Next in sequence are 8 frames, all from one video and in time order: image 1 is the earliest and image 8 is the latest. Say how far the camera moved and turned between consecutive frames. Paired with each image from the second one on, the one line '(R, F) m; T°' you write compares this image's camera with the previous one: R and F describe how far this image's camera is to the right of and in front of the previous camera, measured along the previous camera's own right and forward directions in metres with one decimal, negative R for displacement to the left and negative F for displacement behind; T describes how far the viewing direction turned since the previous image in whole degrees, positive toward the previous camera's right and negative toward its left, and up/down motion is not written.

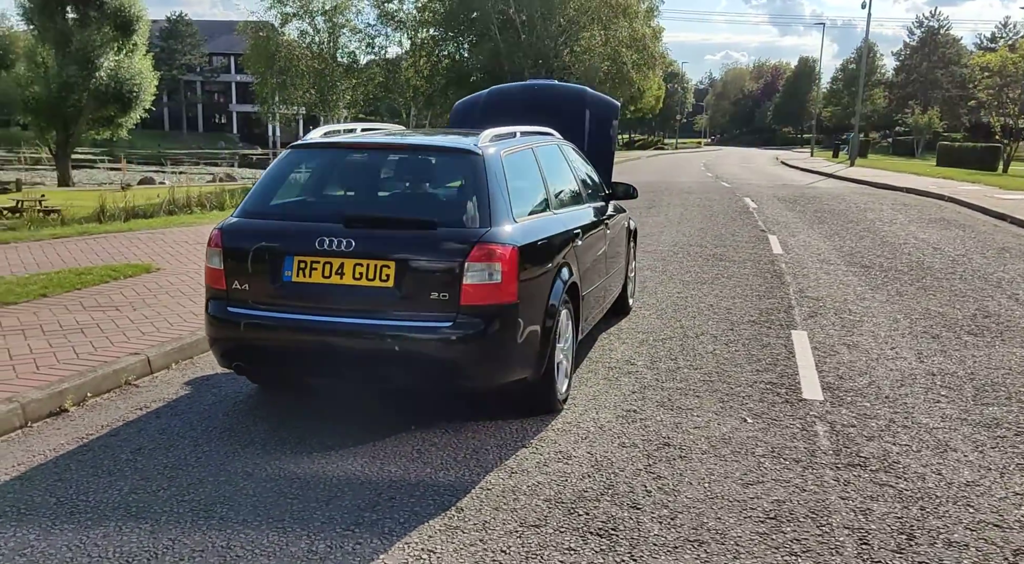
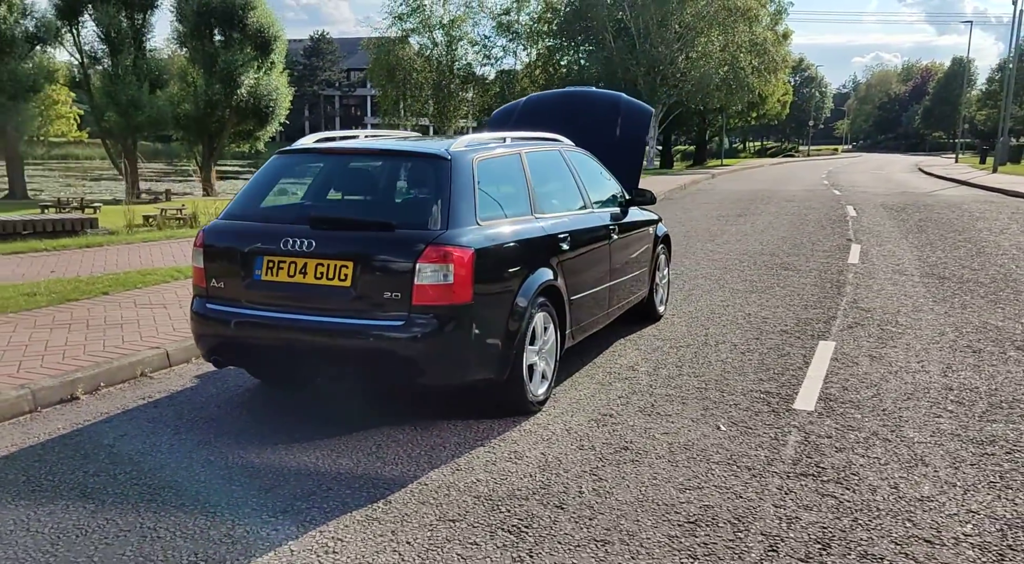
(+0.7, 0.0) m; -7°
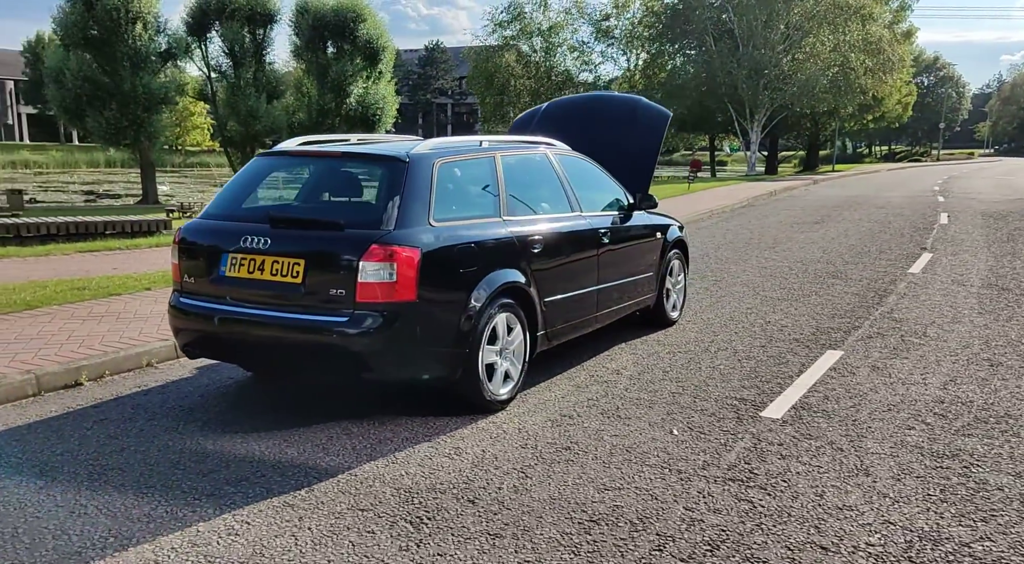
(+0.7, -0.1) m; -6°
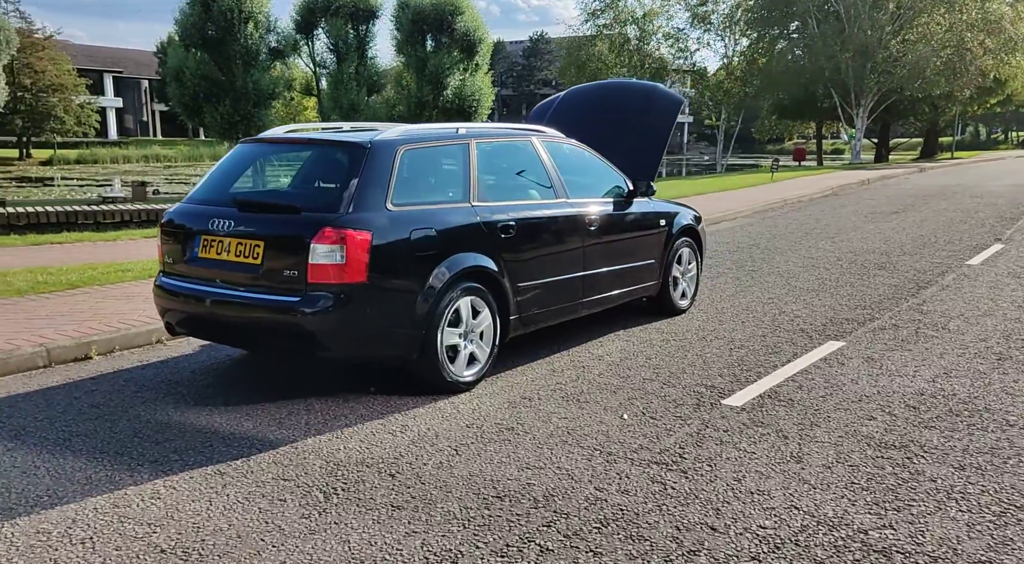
(+0.7, -0.1) m; -5°
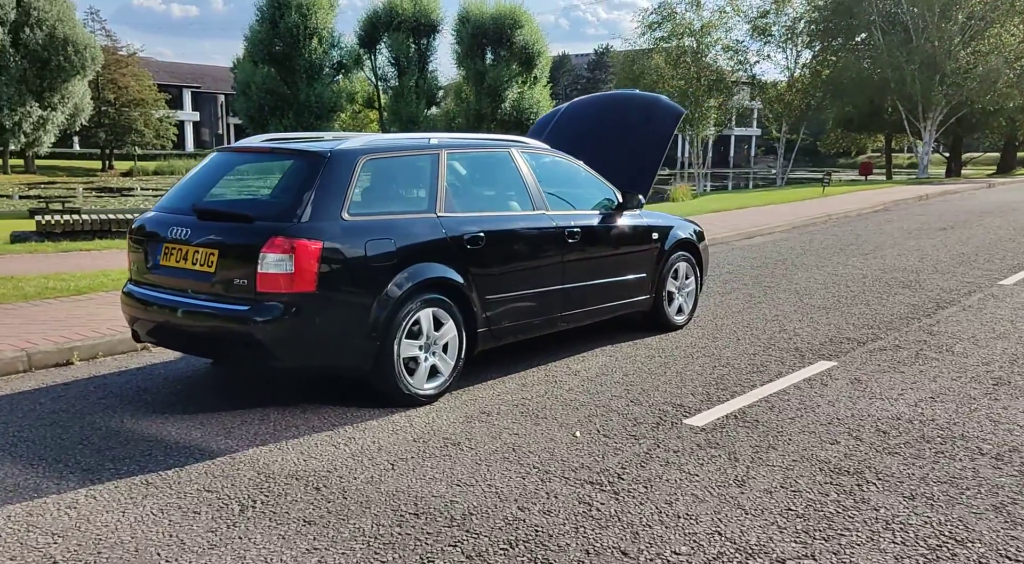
(+0.5, +0.1) m; -3°
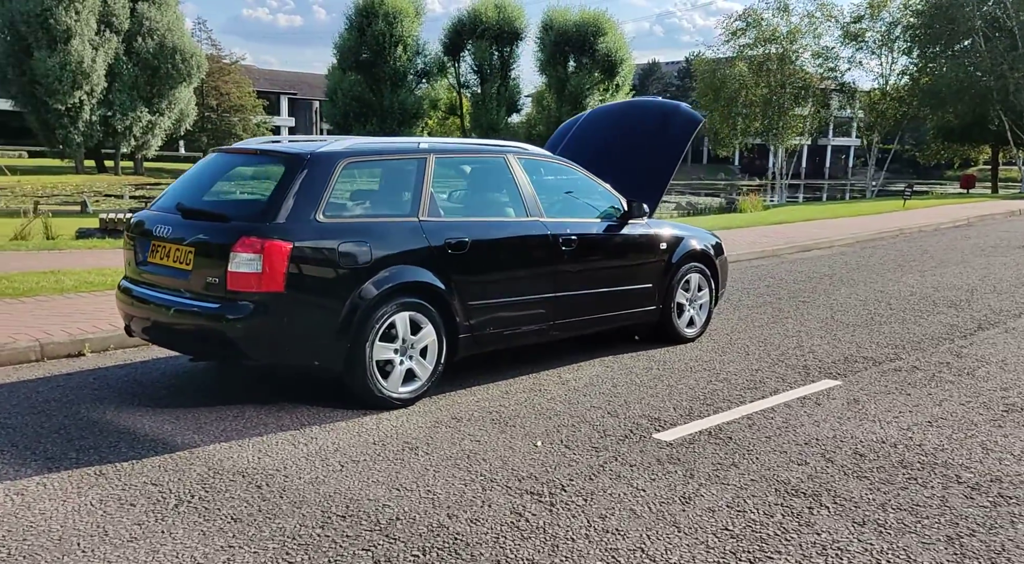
(+0.6, 0.0) m; -5°
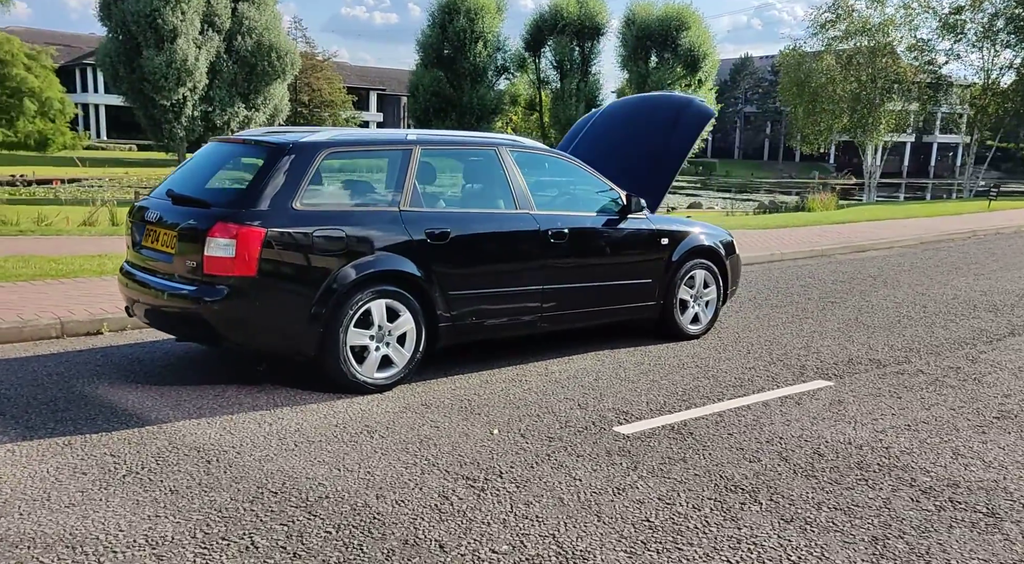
(+0.6, -0.1) m; -5°
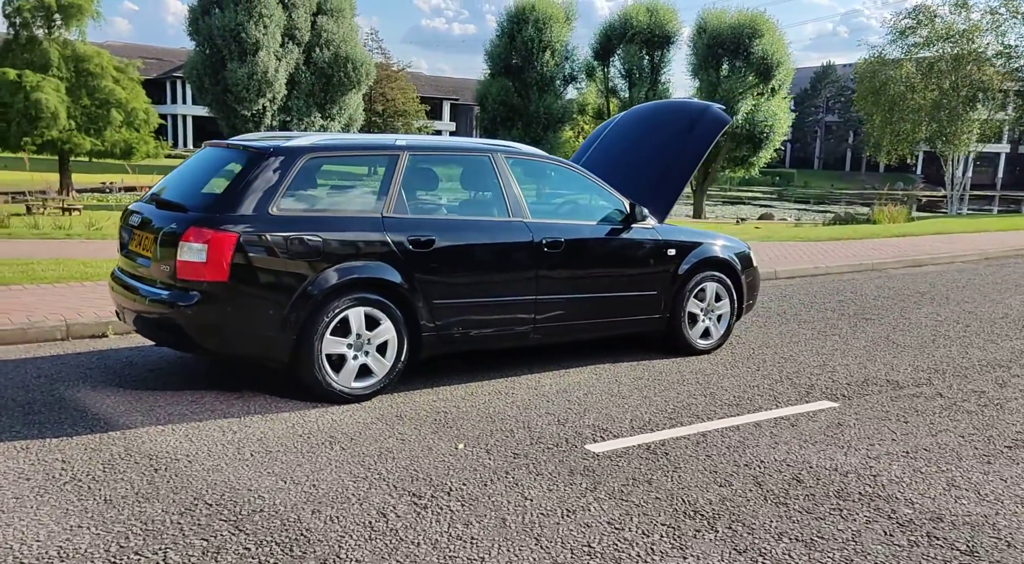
(+0.5, +0.2) m; -4°
